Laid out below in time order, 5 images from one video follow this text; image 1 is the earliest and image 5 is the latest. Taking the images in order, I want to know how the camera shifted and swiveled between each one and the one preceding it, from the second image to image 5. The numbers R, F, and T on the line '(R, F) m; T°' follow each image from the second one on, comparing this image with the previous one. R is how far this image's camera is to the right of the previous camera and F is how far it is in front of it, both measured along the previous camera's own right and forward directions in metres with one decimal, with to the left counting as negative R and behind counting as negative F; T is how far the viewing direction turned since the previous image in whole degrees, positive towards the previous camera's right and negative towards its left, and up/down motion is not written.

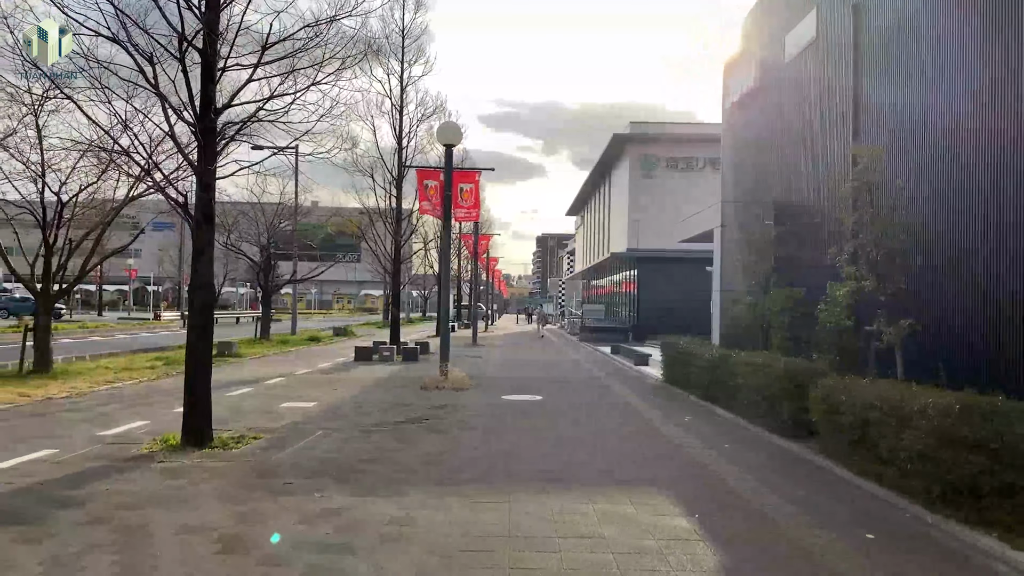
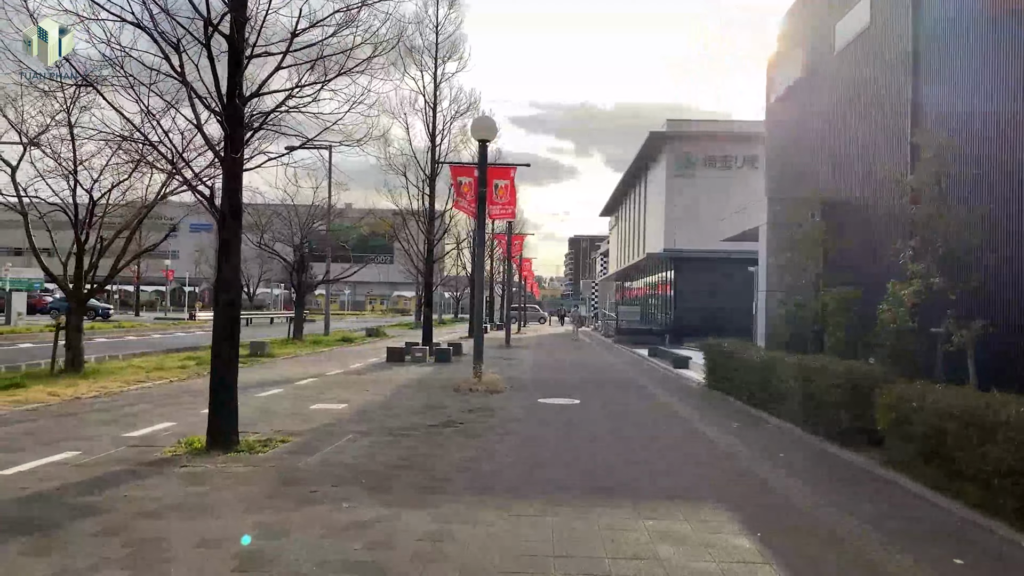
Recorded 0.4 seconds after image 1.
(-0.1, +0.5) m; -2°
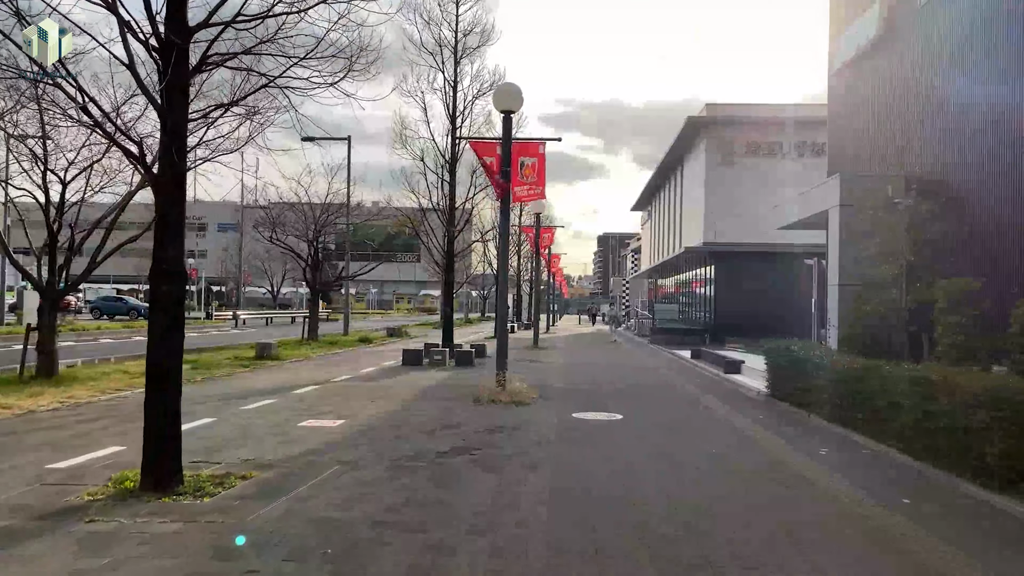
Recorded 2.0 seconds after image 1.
(0.0, +2.1) m; -2°
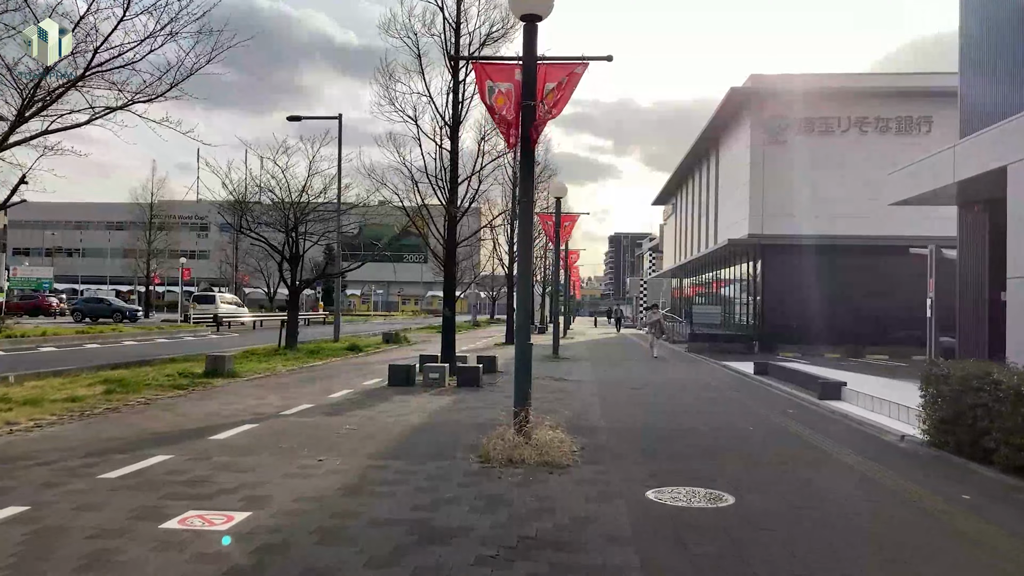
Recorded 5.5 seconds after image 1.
(-0.2, +4.5) m; -1°
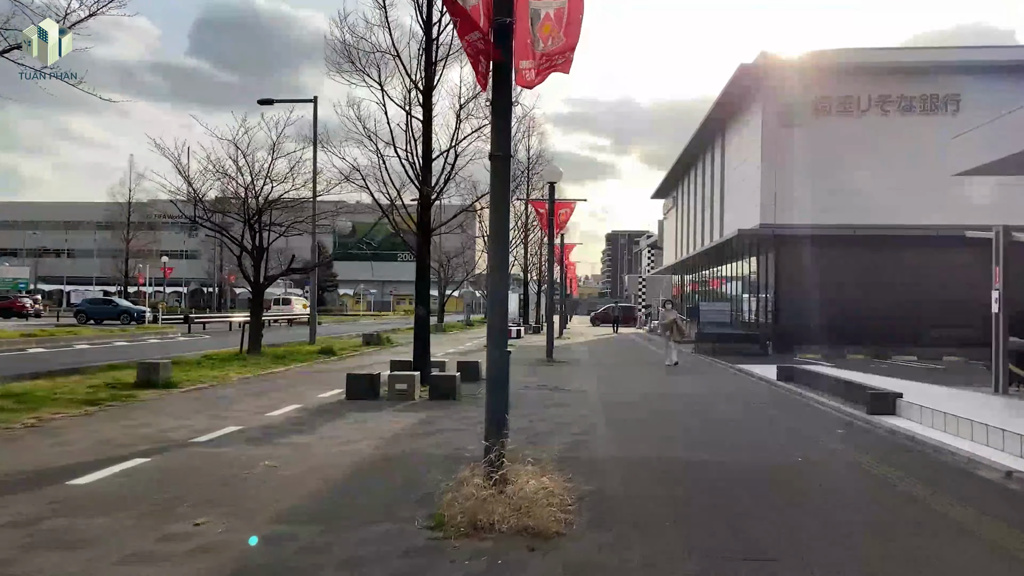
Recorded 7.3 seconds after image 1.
(+0.2, +2.4) m; 0°
